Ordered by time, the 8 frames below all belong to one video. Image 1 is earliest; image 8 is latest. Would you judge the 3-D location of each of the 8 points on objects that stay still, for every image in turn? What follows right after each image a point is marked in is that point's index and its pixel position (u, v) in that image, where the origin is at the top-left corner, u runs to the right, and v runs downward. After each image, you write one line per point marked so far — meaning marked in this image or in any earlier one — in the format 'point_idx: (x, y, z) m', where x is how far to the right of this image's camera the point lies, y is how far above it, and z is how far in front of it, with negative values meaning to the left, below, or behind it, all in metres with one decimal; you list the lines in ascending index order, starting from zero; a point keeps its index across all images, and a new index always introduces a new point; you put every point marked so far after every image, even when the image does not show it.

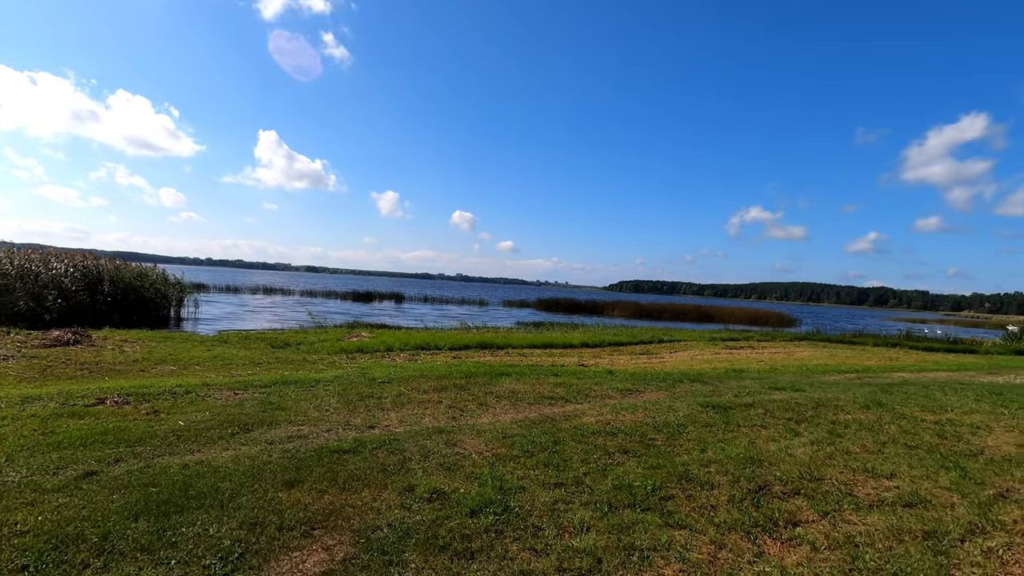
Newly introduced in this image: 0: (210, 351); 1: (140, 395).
0: (-9.4, -2.0, +16.7) m
1: (-6.2, -1.8, +8.9) m
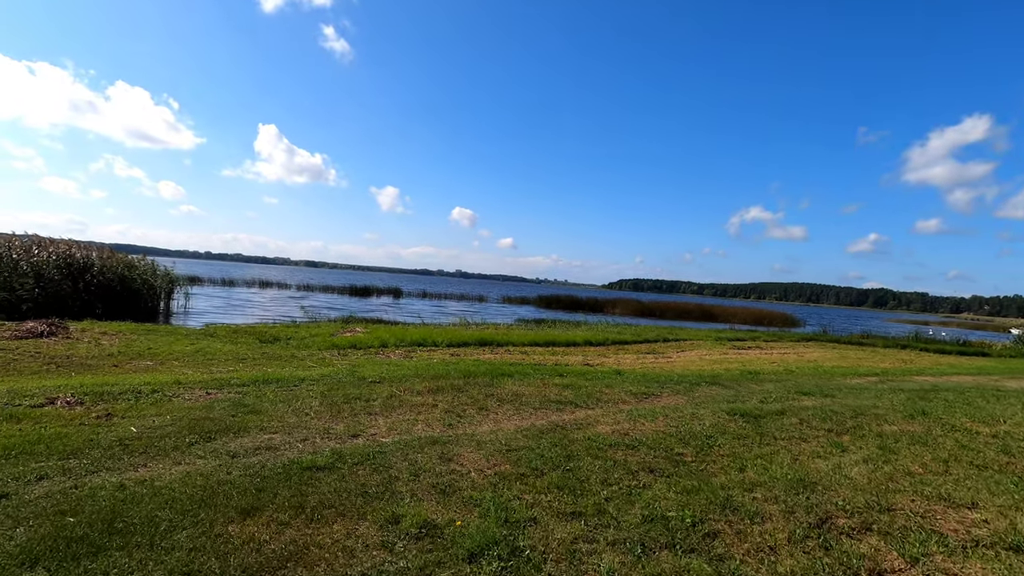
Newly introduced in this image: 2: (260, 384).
0: (-9.4, -1.7, +15.7) m
1: (-6.1, -1.6, +7.9) m
2: (-4.5, -1.7, +9.6) m
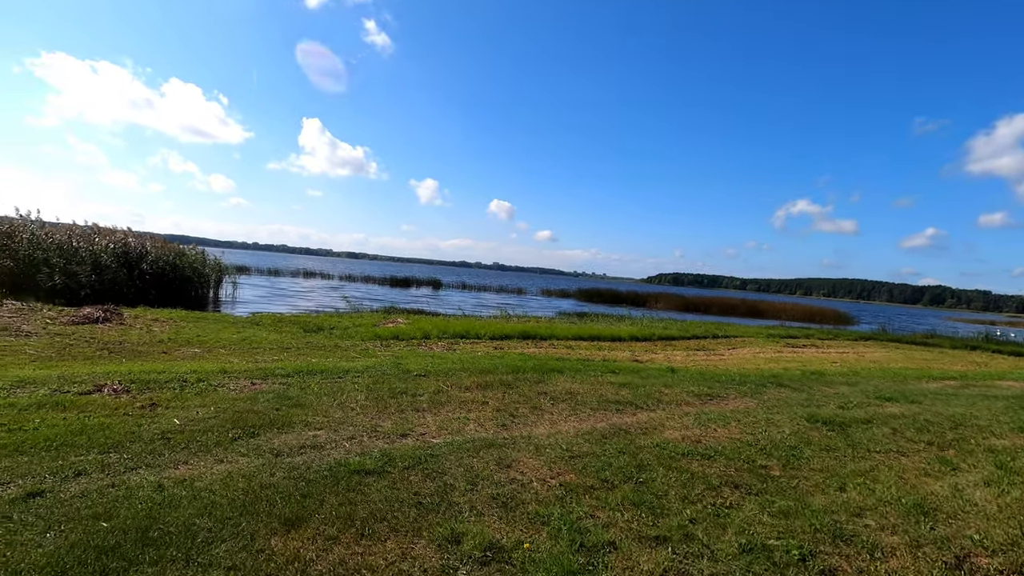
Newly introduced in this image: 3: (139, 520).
0: (-8.0, -1.3, +15.8) m
1: (-5.3, -1.4, +7.8) m
2: (-3.6, -1.5, +9.3) m
3: (-2.4, -1.5, +3.5) m
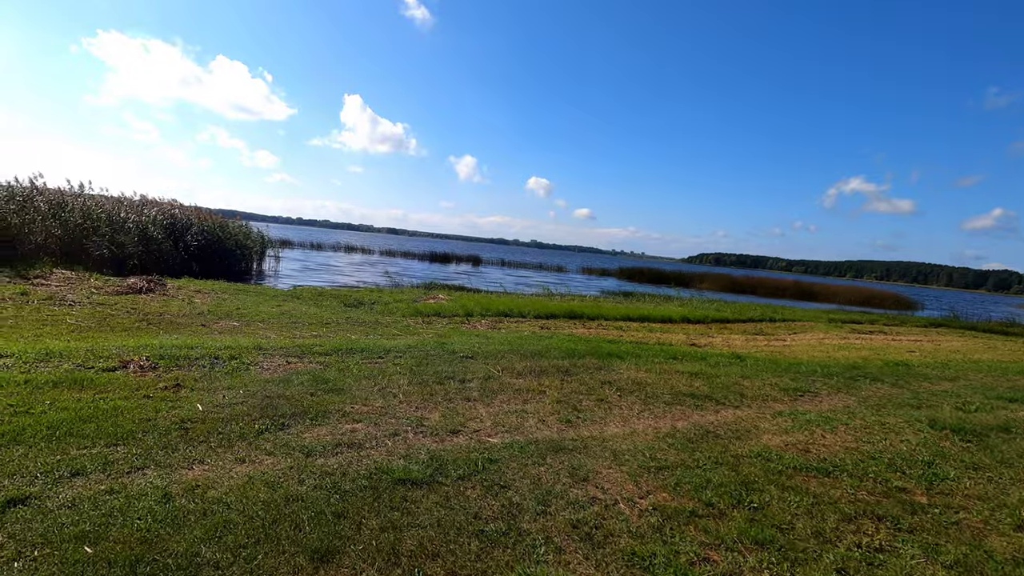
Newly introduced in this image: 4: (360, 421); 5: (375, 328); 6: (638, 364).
0: (-6.7, -0.5, +15.4) m
1: (-4.6, -1.0, +7.2) m
2: (-2.7, -1.1, +8.6) m
3: (-2.0, -1.3, +2.7) m
4: (-1.4, -1.2, +5.0) m
5: (-3.3, -1.0, +12.7) m
6: (+2.1, -1.2, +8.7) m
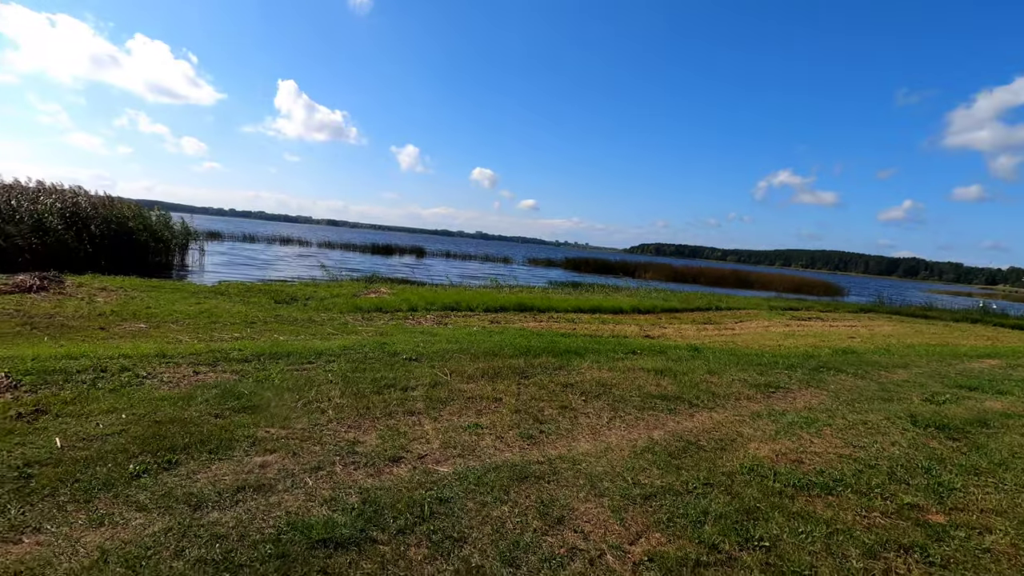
0: (-8.1, -0.4, +13.8) m
1: (-5.1, -0.9, +5.9) m
2: (-3.5, -1.0, +7.5) m
3: (-2.1, -1.3, +1.7) m
4: (-1.8, -1.2, +4.0) m
5: (-4.4, -0.8, +11.4) m
6: (+1.3, -1.1, +8.1) m
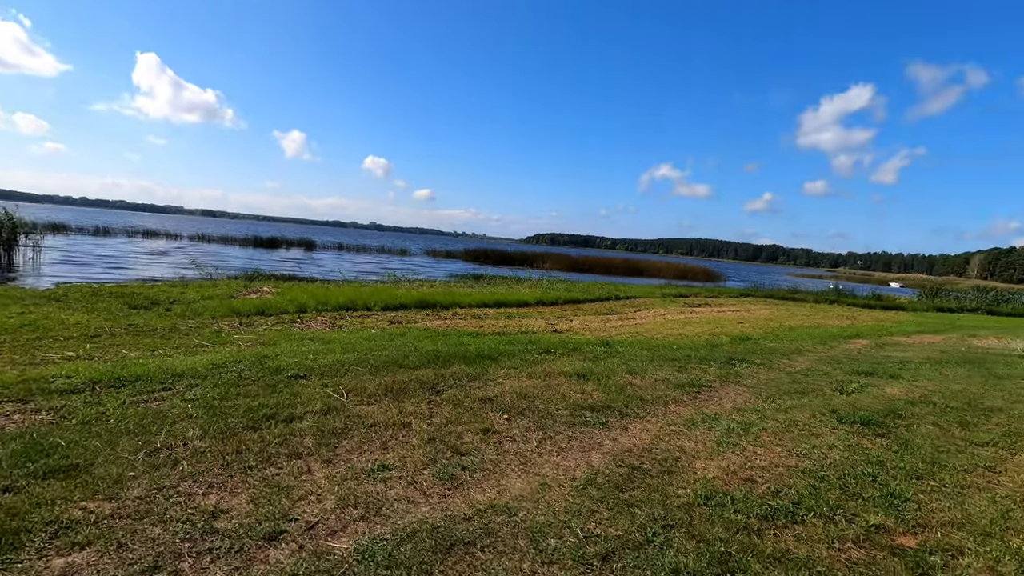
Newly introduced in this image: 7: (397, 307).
0: (-10.3, -0.6, +11.2) m
1: (-5.9, -1.1, +4.0) m
2: (-4.5, -1.1, +5.9) m
3: (-2.1, -1.5, +0.5) m
4: (-2.2, -1.3, +2.8) m
5: (-6.2, -0.9, +9.6) m
6: (0.0, -1.1, +7.4) m
7: (-3.4, -0.5, +15.9) m
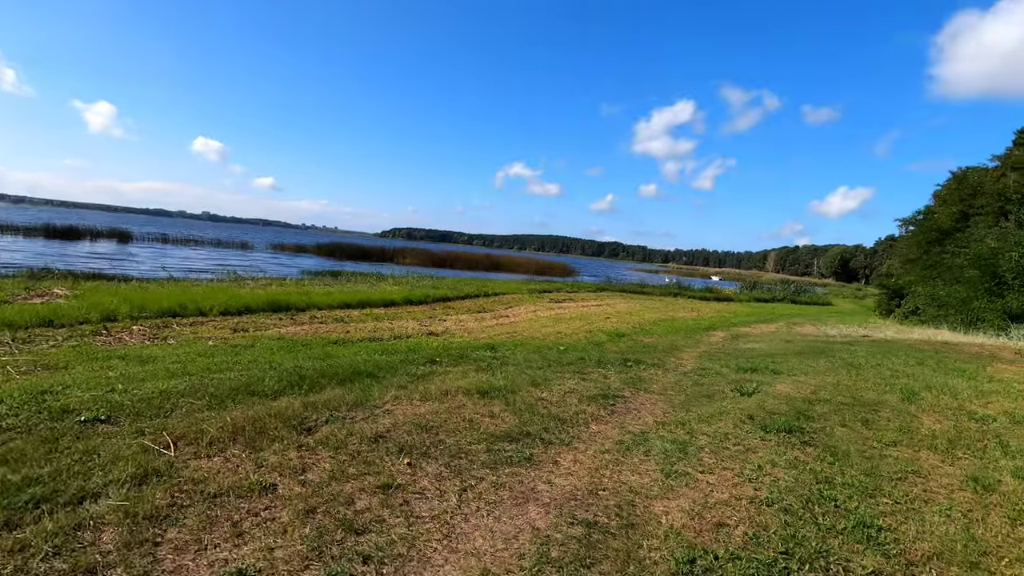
0: (-12.2, -0.7, +7.1) m
1: (-6.1, -1.2, +1.4) m
2: (-5.3, -1.2, +3.5) m
3: (-1.5, -1.6, -1.0) m
4: (-2.2, -1.4, +1.1) m
5: (-7.8, -1.0, +6.7) m
6: (-1.3, -1.1, +6.2) m
7: (-6.9, -0.6, +13.5) m
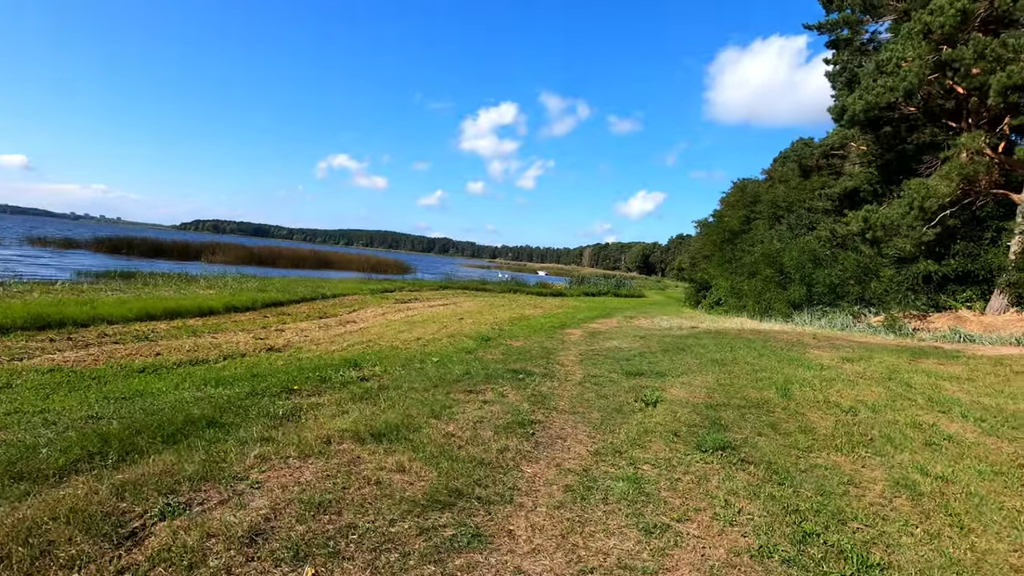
0: (-12.8, -1.1, +2.2) m
1: (-5.3, -1.5, -1.4) m
2: (-5.1, -1.5, +0.9) m
3: (-0.1, -1.8, -2.3) m
4: (-1.5, -1.6, -0.5) m
5: (-8.5, -1.3, +3.1) m
6: (-2.1, -1.3, +4.6) m
7: (-9.7, -0.8, +9.9) m
